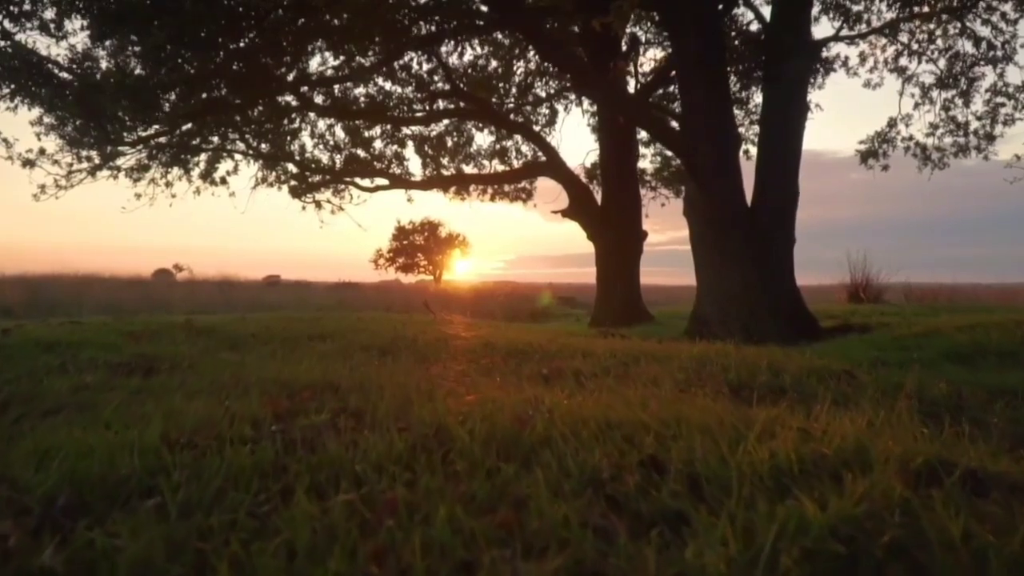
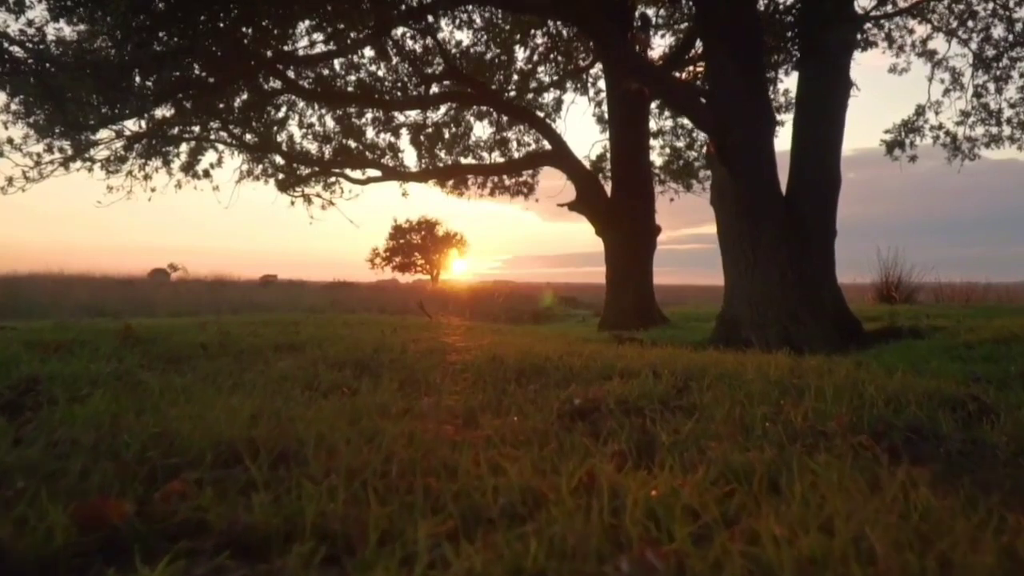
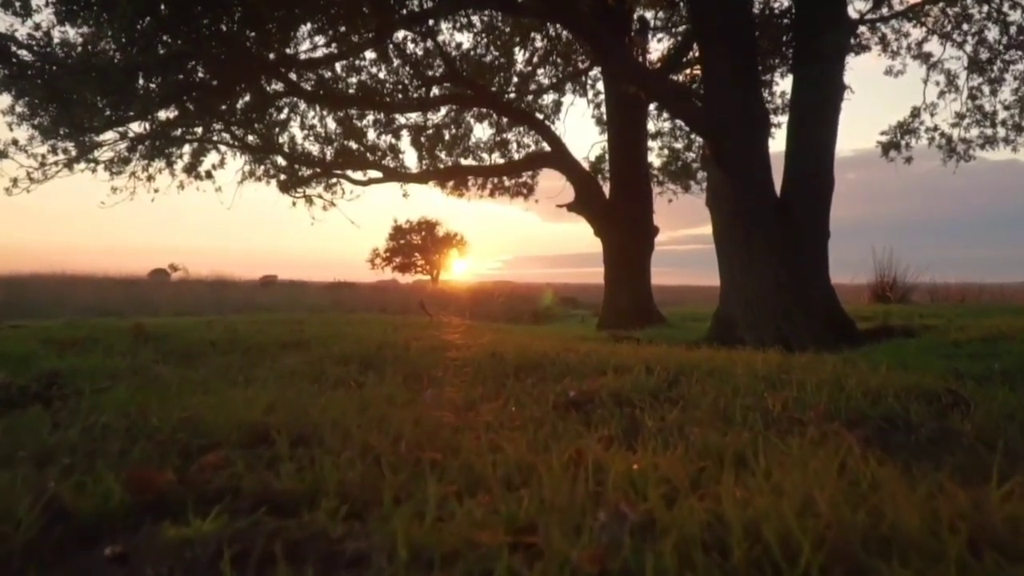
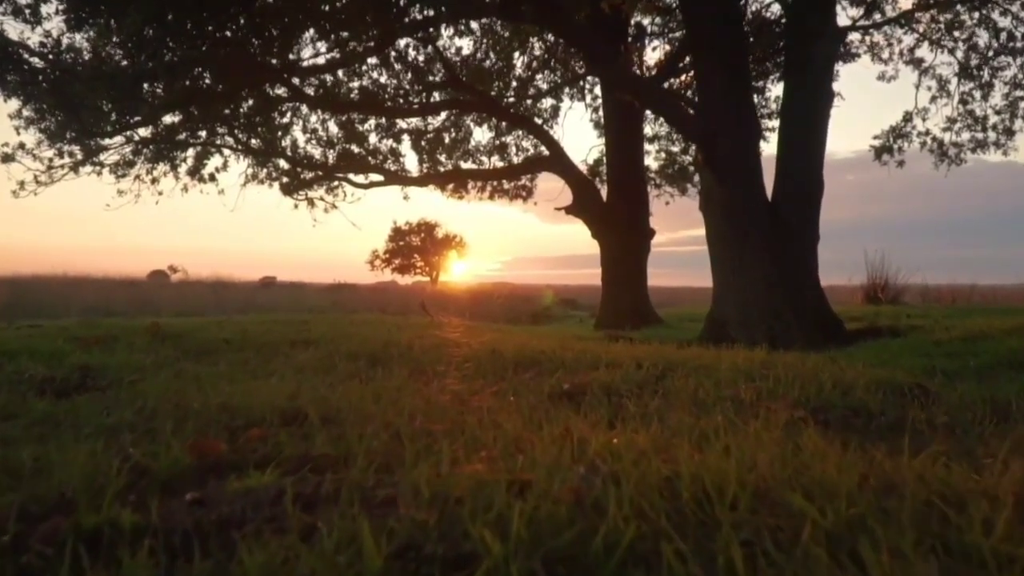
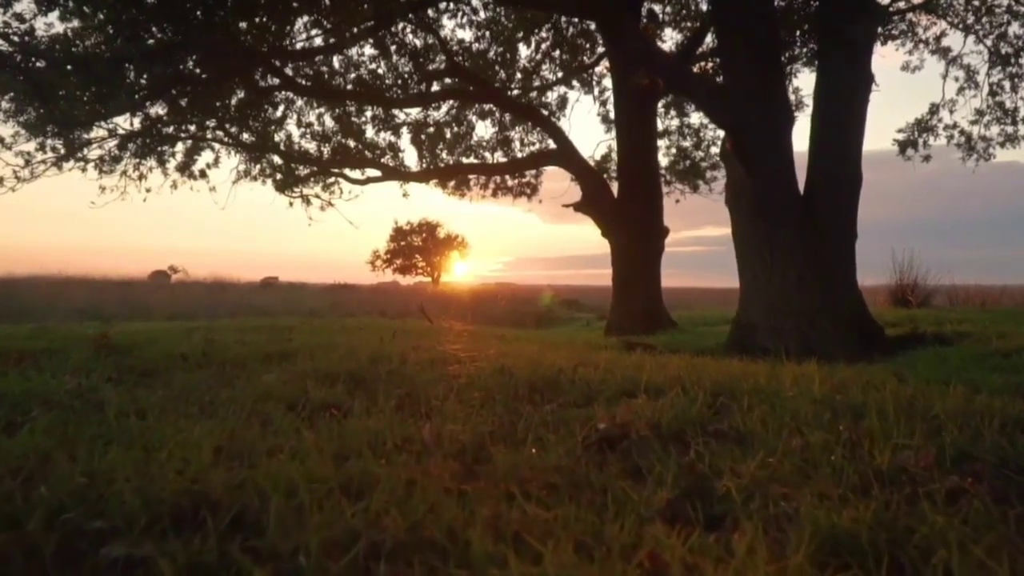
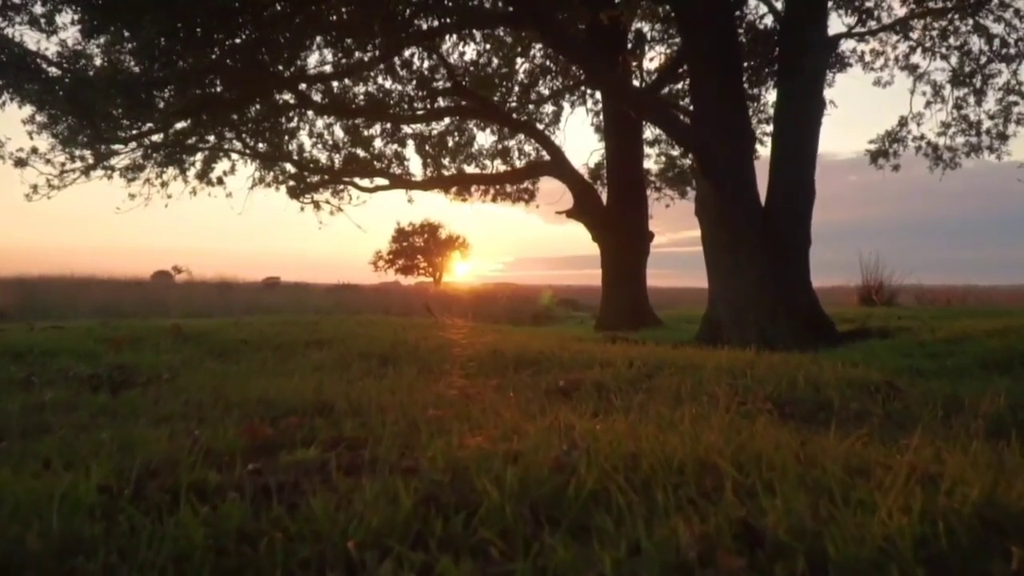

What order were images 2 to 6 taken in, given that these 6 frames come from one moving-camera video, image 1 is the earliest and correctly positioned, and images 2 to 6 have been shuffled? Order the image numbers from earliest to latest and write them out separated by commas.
6, 4, 3, 2, 5
